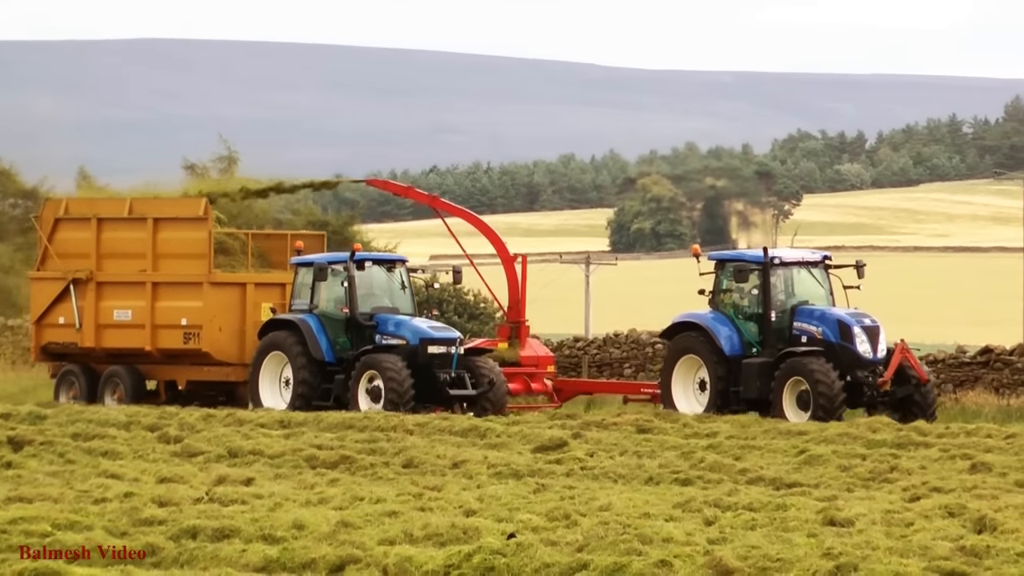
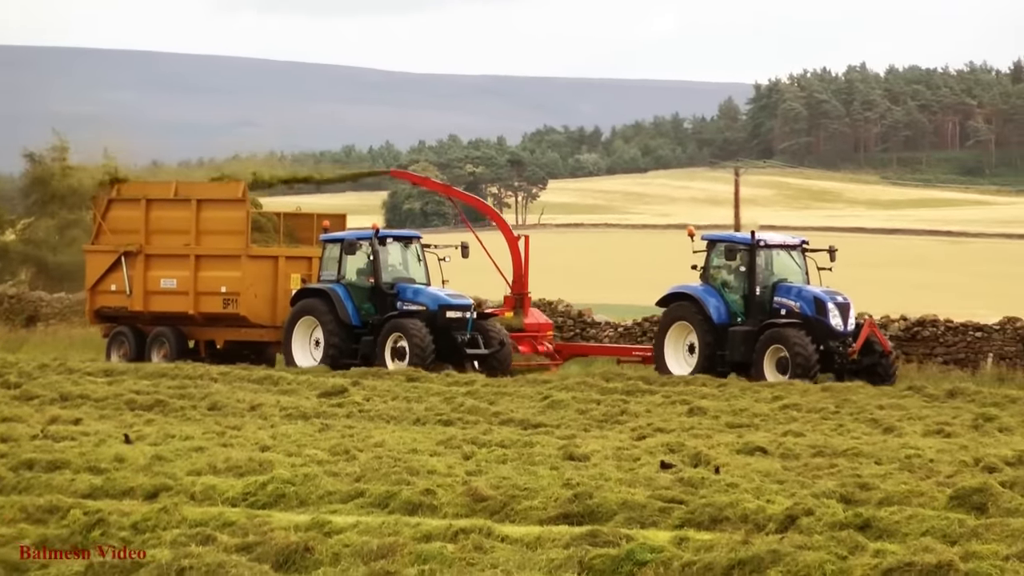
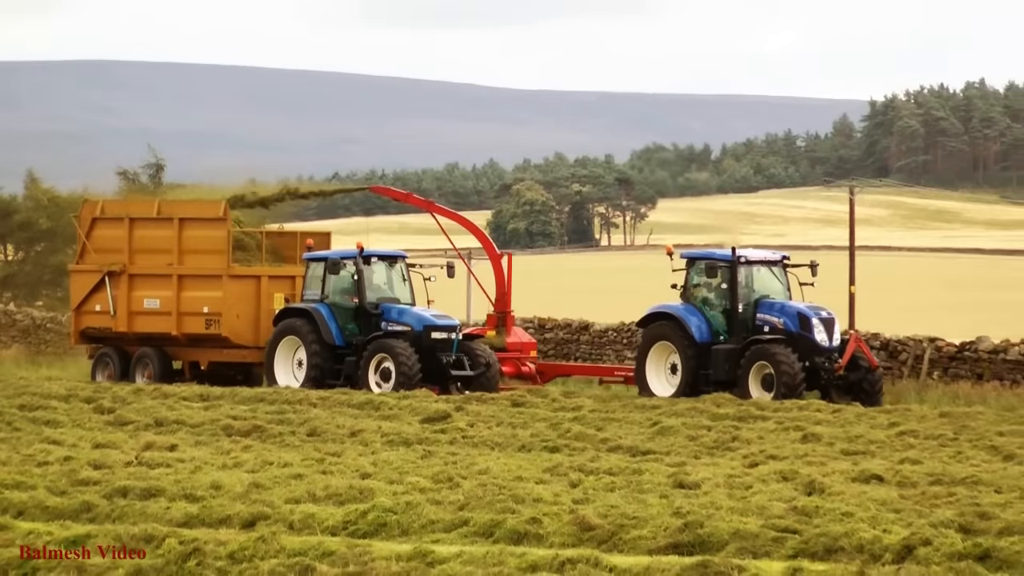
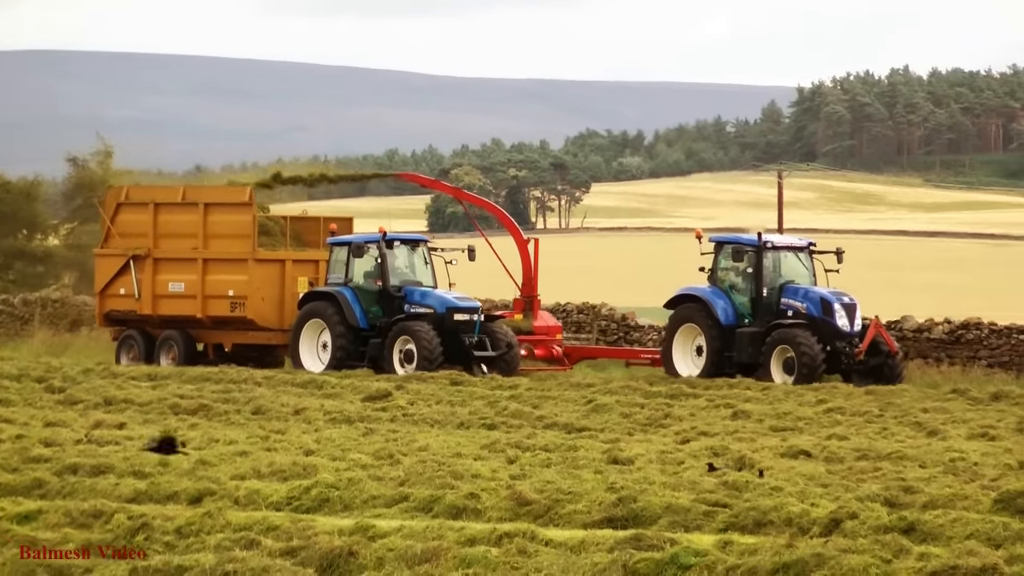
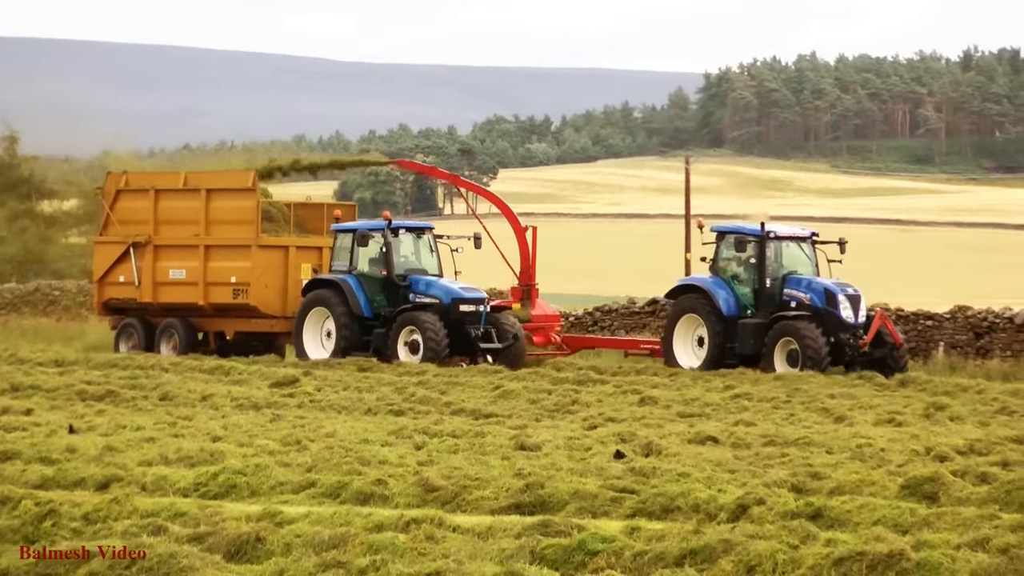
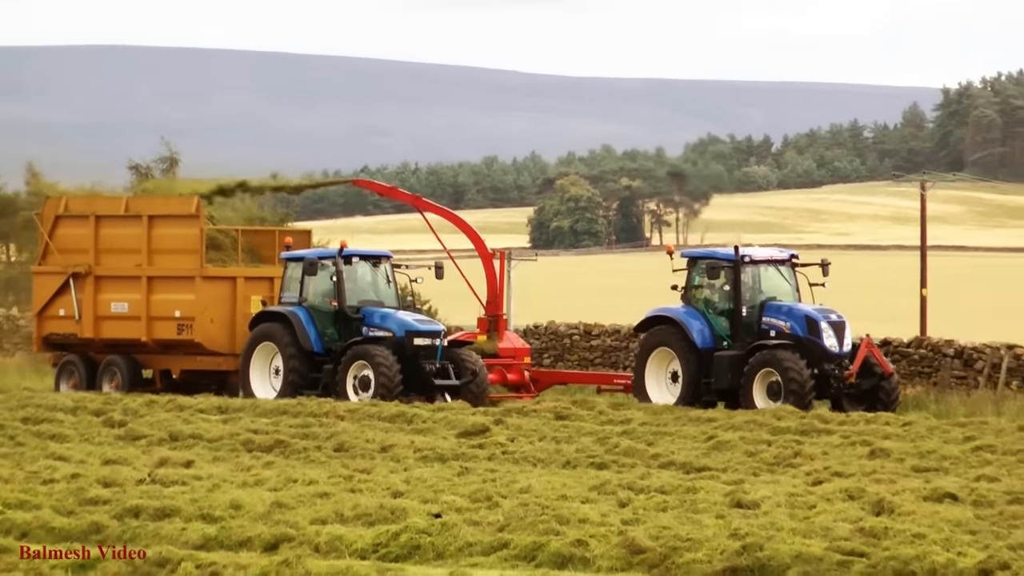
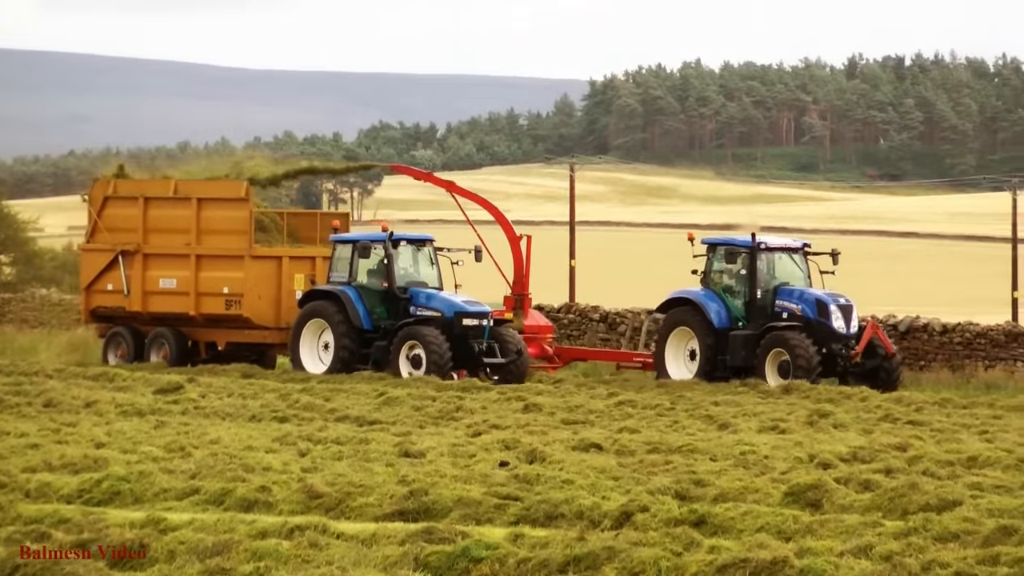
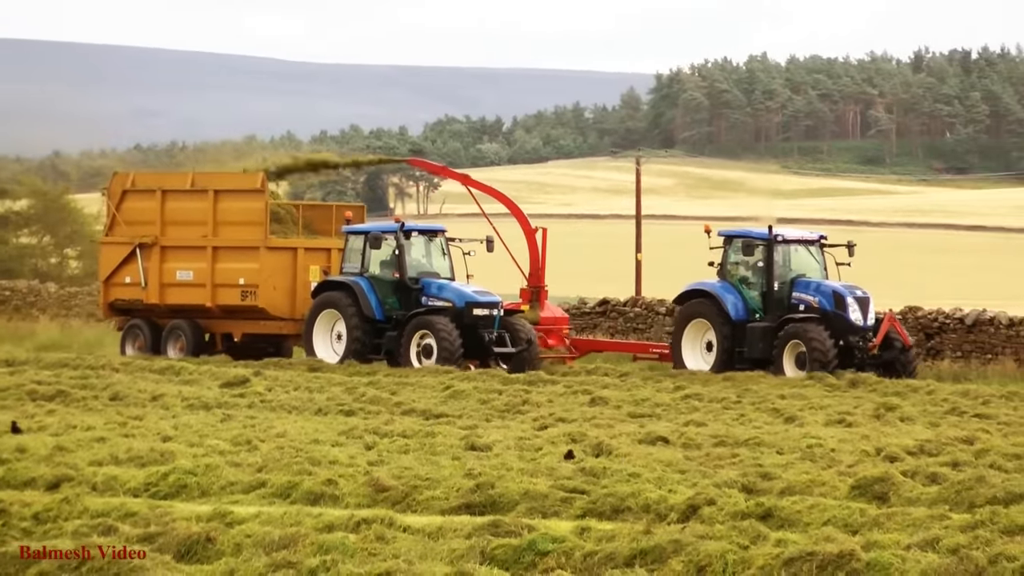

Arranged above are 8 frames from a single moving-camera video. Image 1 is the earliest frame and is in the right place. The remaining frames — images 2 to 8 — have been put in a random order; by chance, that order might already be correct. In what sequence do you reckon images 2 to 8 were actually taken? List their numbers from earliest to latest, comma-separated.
6, 3, 4, 2, 5, 8, 7
